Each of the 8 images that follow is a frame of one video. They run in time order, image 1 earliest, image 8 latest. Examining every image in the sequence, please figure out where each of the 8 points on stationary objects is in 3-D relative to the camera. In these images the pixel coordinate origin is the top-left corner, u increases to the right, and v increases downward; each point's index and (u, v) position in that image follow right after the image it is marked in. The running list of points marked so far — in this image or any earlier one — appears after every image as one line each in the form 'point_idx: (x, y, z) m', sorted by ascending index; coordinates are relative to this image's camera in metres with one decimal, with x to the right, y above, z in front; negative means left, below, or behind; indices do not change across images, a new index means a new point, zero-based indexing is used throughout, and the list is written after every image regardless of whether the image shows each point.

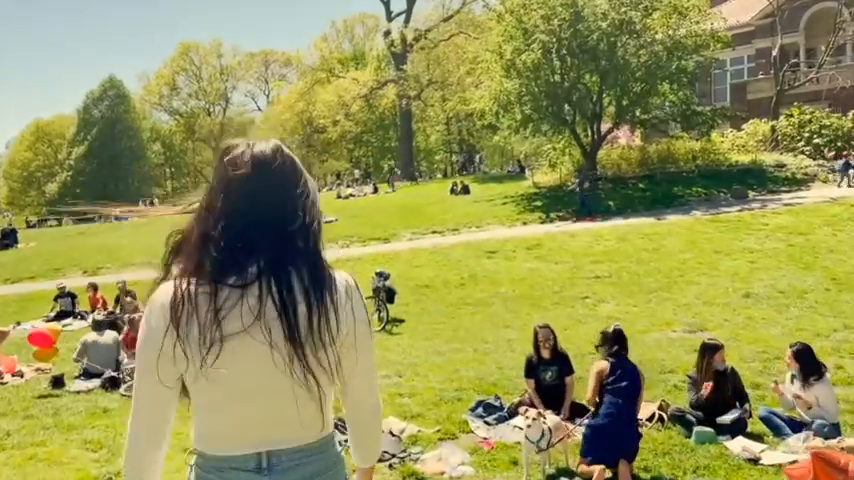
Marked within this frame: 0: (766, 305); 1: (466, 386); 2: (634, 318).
0: (+7.4, -1.4, +15.6) m
1: (+0.6, -2.1, +10.3) m
2: (+4.5, -1.7, +15.5) m
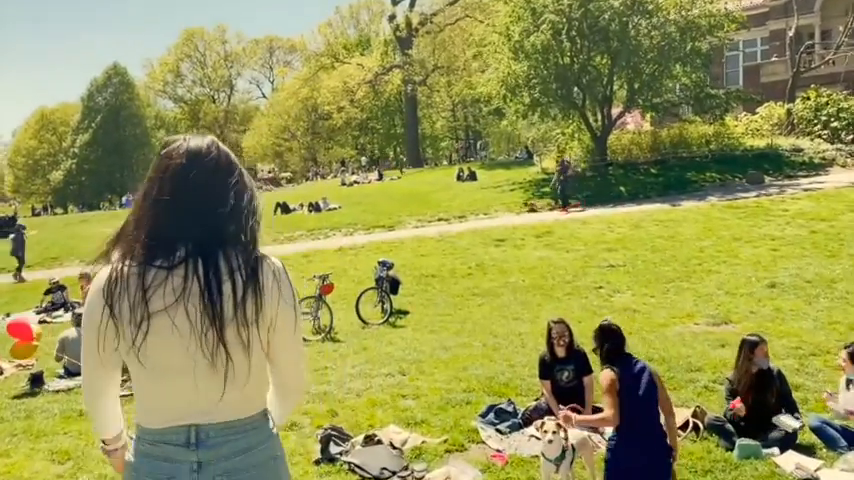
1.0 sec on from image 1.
0: (+7.5, -1.2, +14.7) m
1: (+0.6, -1.9, +9.4) m
2: (+4.6, -1.4, +14.6) m
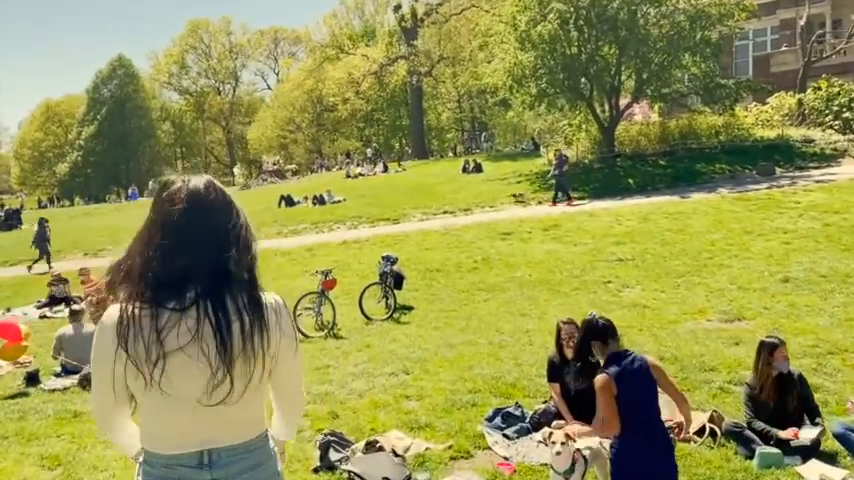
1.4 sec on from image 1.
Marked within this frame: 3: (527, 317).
0: (+7.6, -1.0, +14.3) m
1: (+0.7, -1.9, +9.1) m
2: (+4.7, -1.3, +14.2) m
3: (+1.9, -1.5, +13.8) m
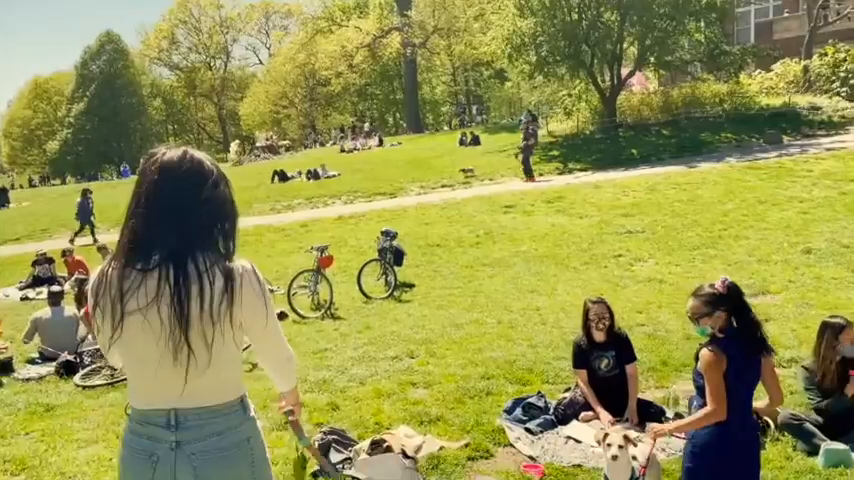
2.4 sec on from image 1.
0: (+7.7, -0.4, +13.5) m
1: (+0.8, -1.5, +8.3) m
2: (+4.7, -0.7, +13.4) m
3: (+2.0, -1.0, +12.9) m
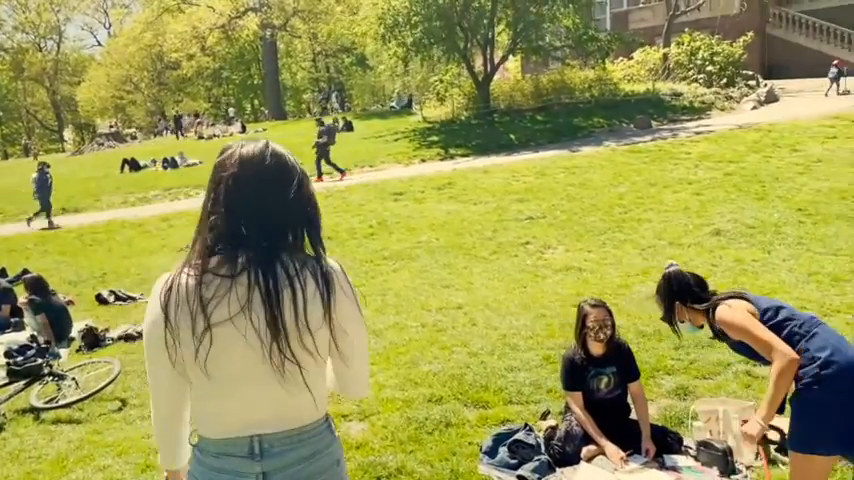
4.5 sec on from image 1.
0: (+5.9, -0.1, +13.2) m
1: (+0.1, -1.5, +6.8) m
2: (+3.0, -0.5, +12.5) m
3: (+0.4, -0.8, +11.6) m
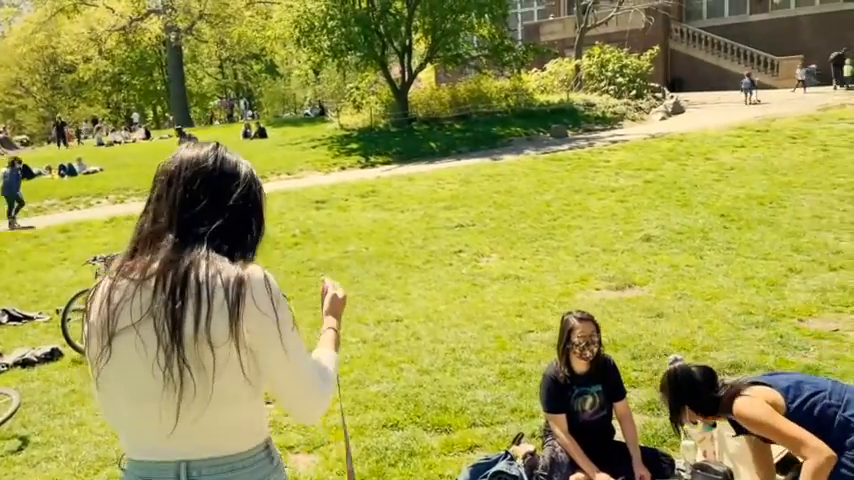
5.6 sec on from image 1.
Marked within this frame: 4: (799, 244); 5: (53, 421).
0: (+4.6, -0.2, +13.2) m
1: (-0.2, -1.5, +6.1) m
2: (+1.9, -0.6, +12.2) m
3: (-0.6, -0.9, +10.9) m
4: (+6.7, -0.1, +12.9) m
5: (-3.8, -1.8, +7.2) m
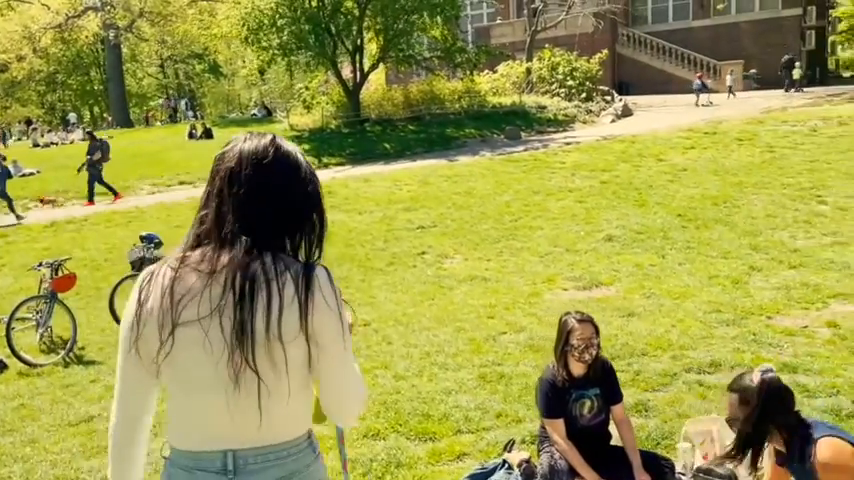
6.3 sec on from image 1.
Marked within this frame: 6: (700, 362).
0: (+3.9, -0.2, +13.3) m
1: (-0.4, -1.5, +5.9) m
2: (+1.3, -0.6, +12.1) m
3: (-1.1, -1.0, +10.6) m
4: (+6.1, 0.0, +13.1) m
5: (-4.0, -1.9, +6.7) m
6: (+2.7, -1.2, +7.1) m
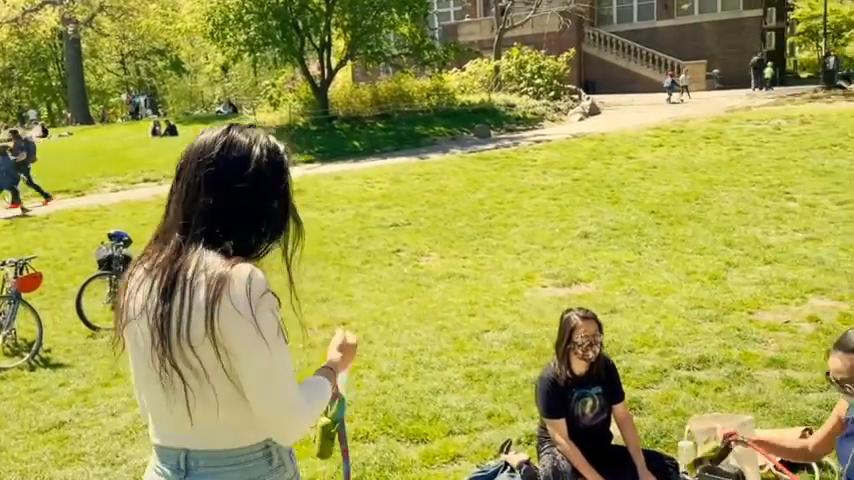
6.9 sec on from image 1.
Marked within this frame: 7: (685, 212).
0: (+3.5, -0.1, +13.3) m
1: (-0.5, -1.5, +5.7) m
2: (+0.9, -0.6, +12.0) m
3: (-1.4, -0.9, +10.4) m
4: (+5.6, 0.0, +13.2) m
5: (-4.1, -1.8, +6.3) m
6: (+2.6, -1.2, +7.1) m
7: (+5.7, +0.6, +15.7) m
